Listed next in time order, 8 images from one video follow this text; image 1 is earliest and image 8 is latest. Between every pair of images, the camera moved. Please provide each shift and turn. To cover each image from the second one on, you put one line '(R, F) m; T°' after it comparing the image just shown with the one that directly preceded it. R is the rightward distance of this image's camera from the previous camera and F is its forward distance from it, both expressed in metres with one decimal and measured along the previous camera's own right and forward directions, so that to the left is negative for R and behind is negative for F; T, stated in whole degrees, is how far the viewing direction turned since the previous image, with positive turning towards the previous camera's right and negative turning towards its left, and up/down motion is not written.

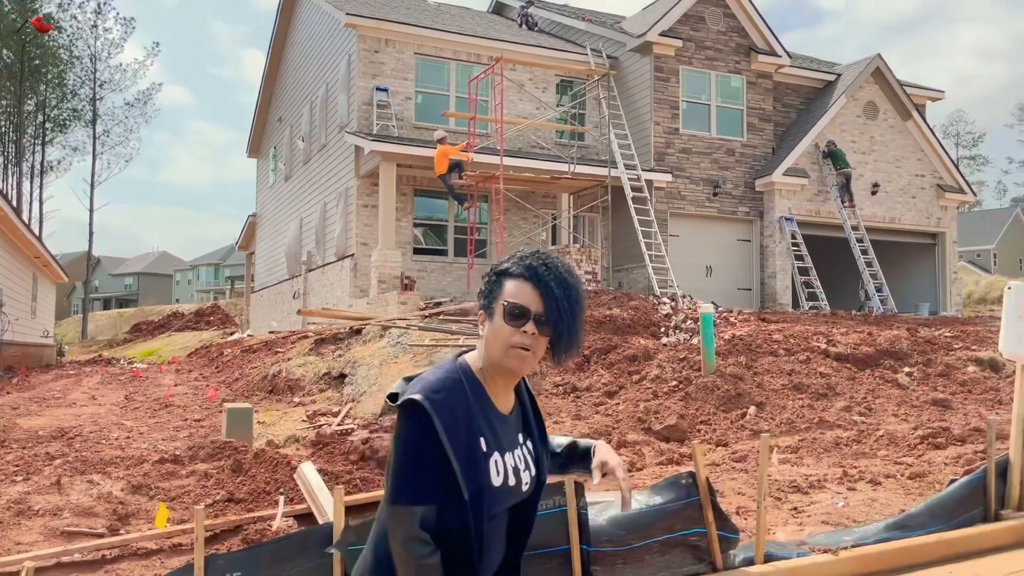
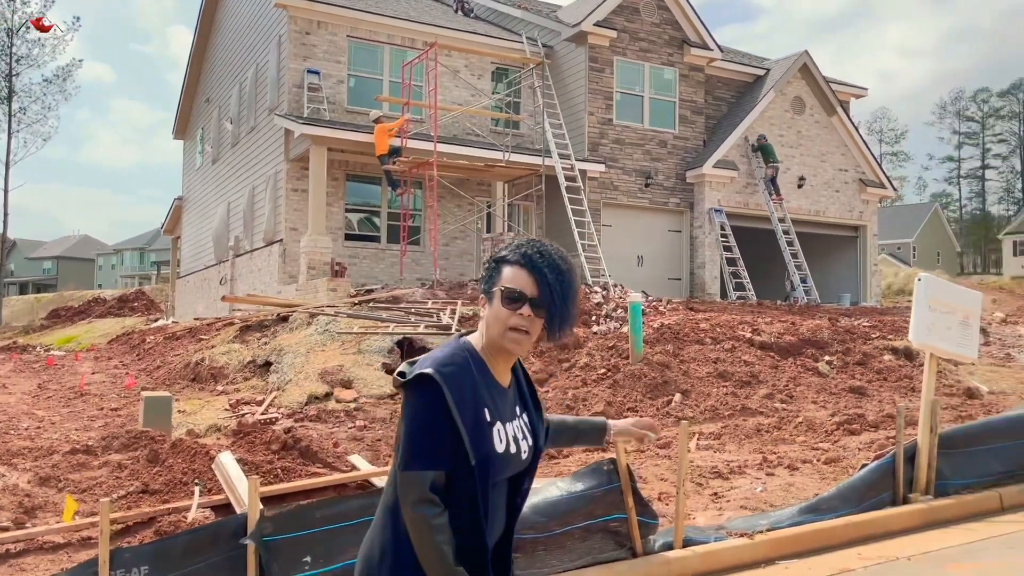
(+0.1, 0.0) m; +4°
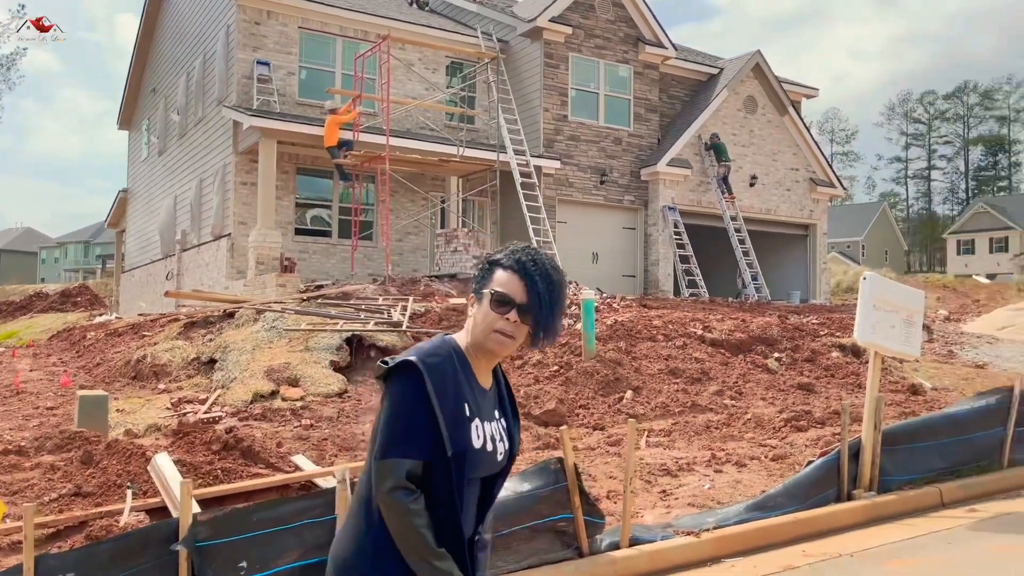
(+0.1, +0.1) m; +3°
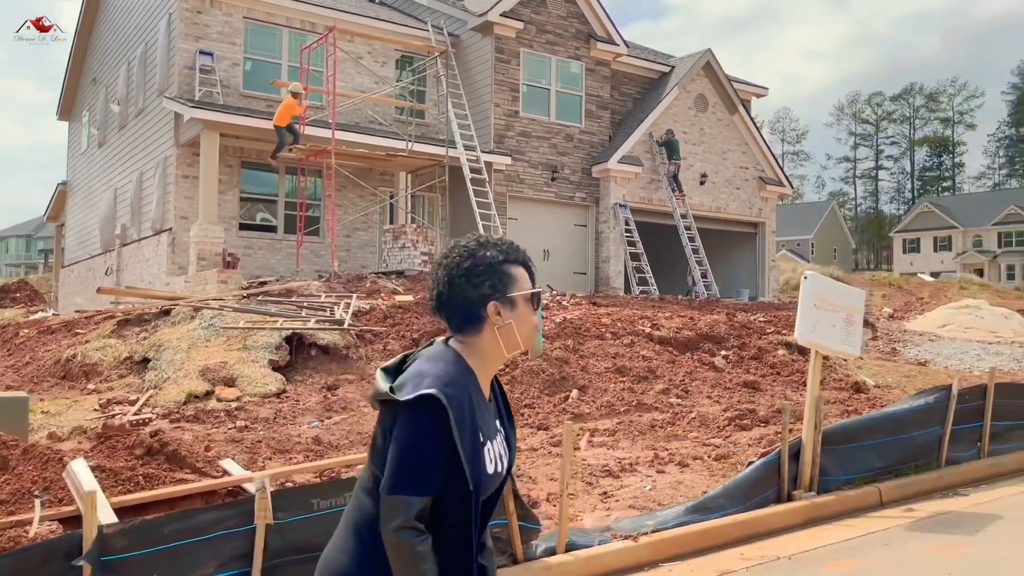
(+0.1, +0.2) m; +3°
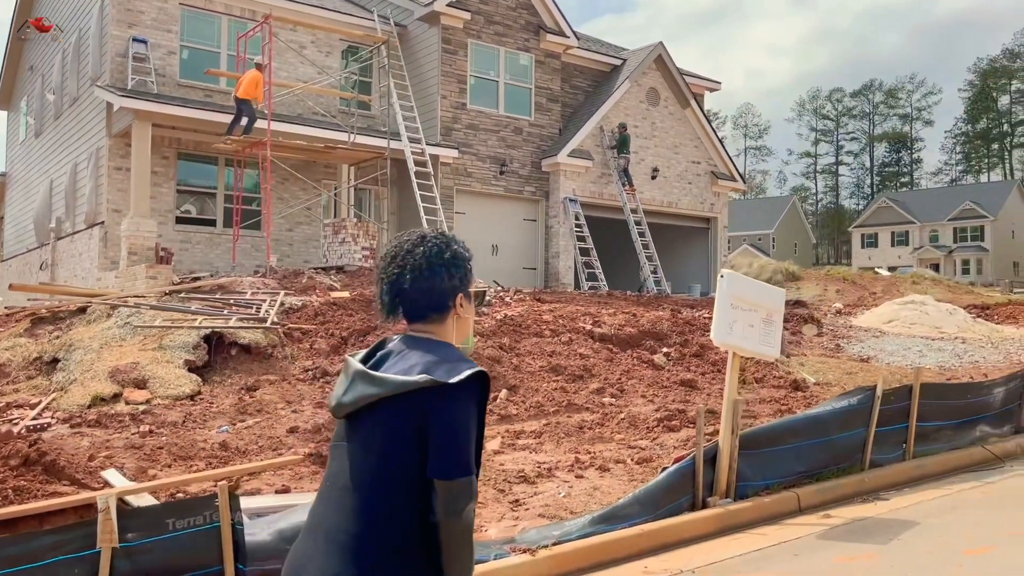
(+0.4, +0.3) m; +2°
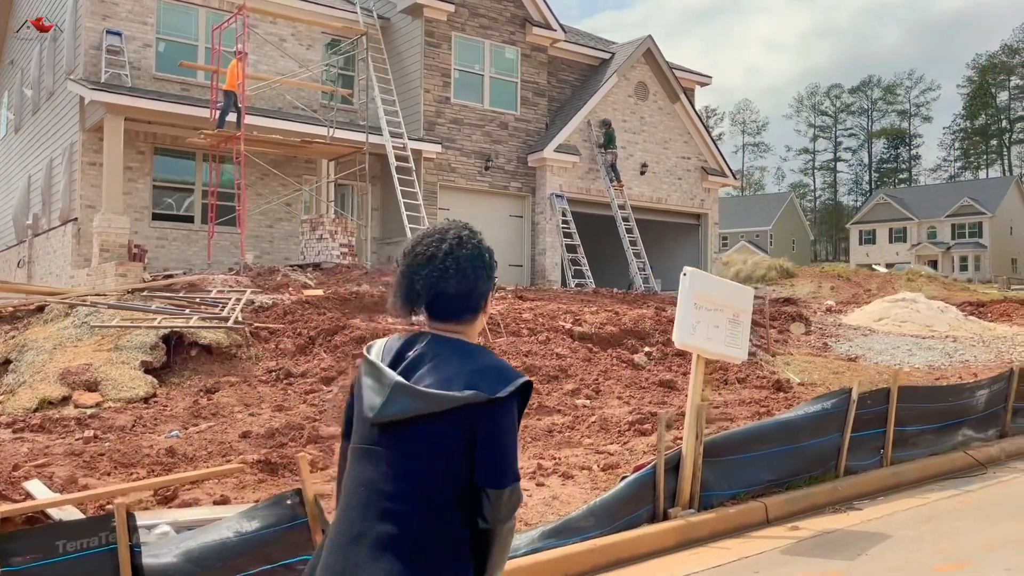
(+0.3, +0.3) m; 0°
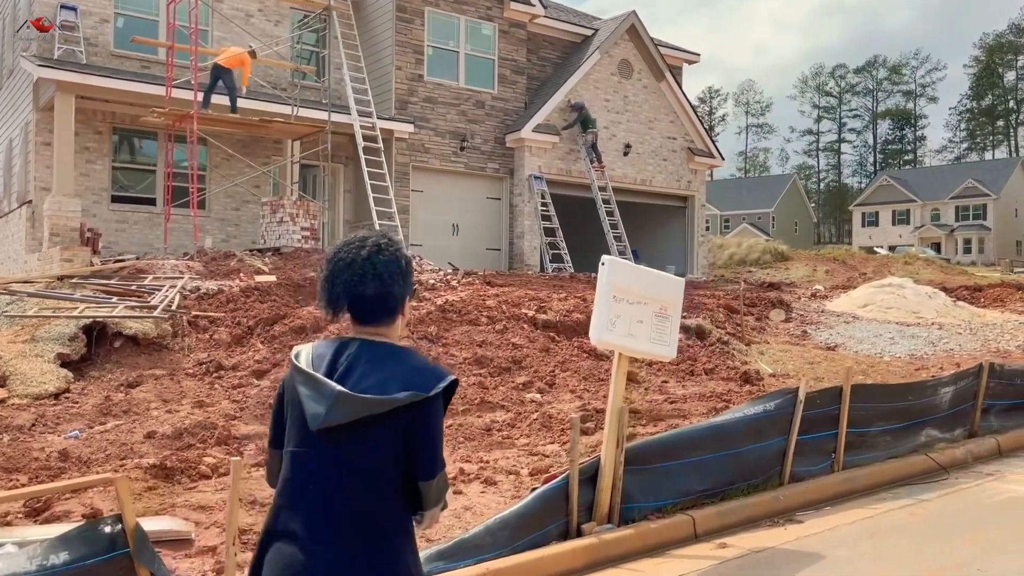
(+0.6, +0.6) m; 0°
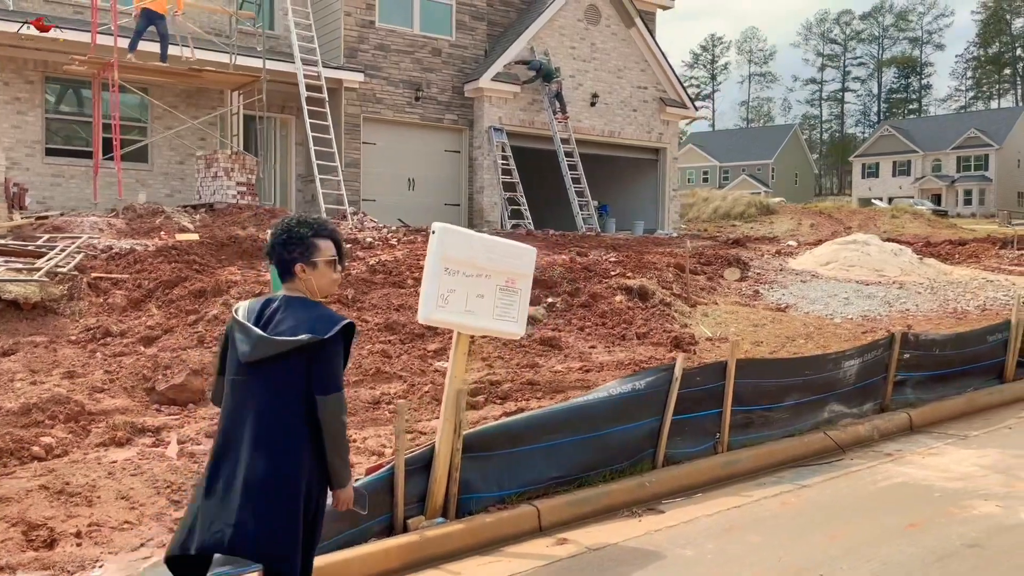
(+1.0, +0.5) m; 0°
